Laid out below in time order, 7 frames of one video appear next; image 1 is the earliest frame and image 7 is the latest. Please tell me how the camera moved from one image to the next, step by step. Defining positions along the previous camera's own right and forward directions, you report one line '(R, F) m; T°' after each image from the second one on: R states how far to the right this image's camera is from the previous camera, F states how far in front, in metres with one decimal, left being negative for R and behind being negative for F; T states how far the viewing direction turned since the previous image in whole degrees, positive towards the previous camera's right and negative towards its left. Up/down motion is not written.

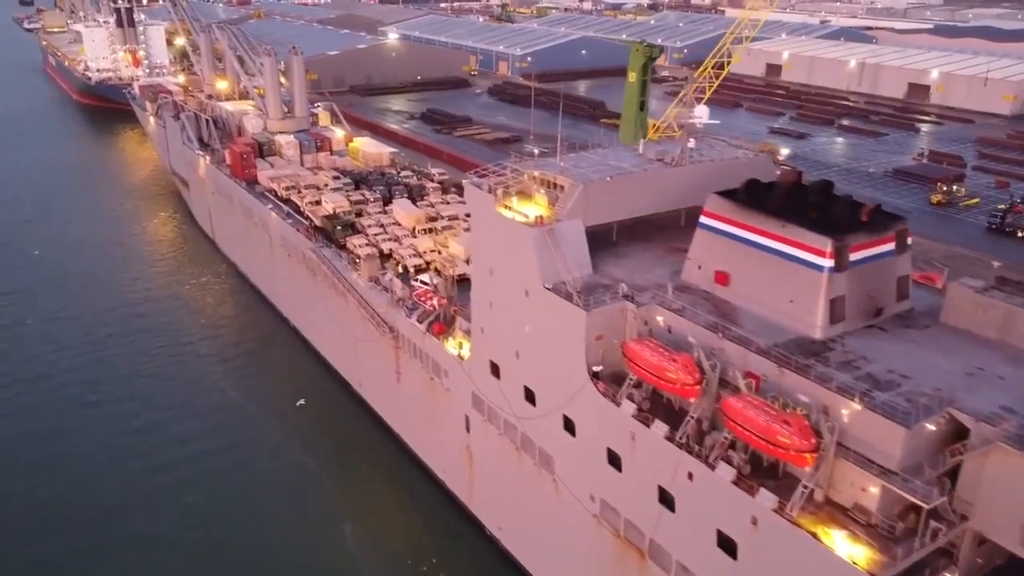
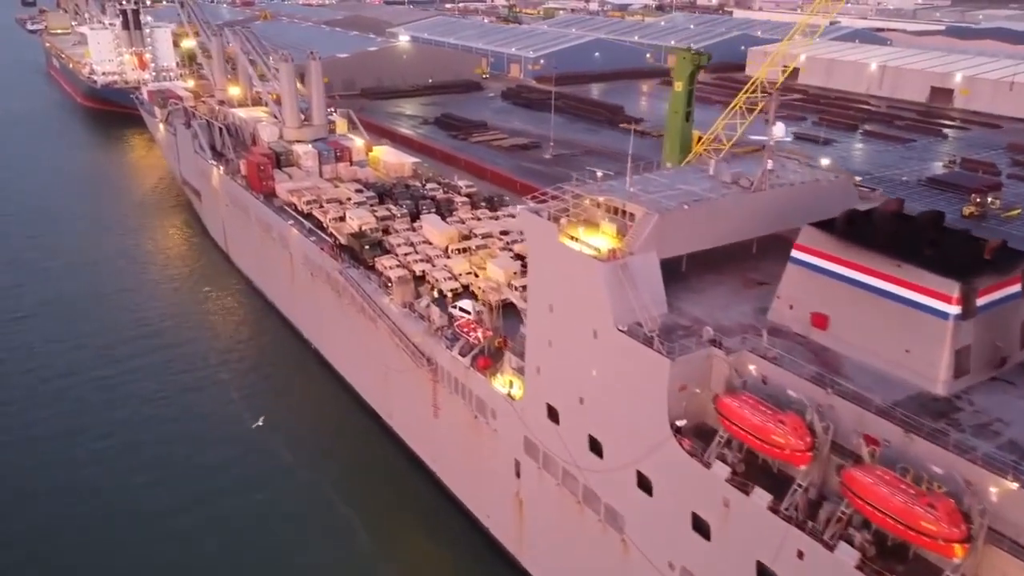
(-1.4, +1.9) m; 0°
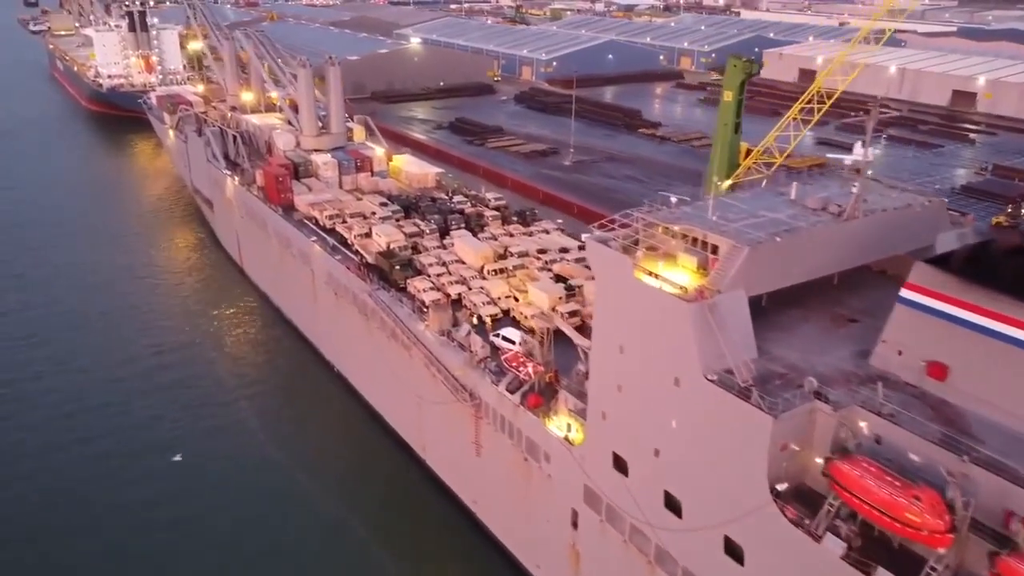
(-1.3, +1.8) m; 0°
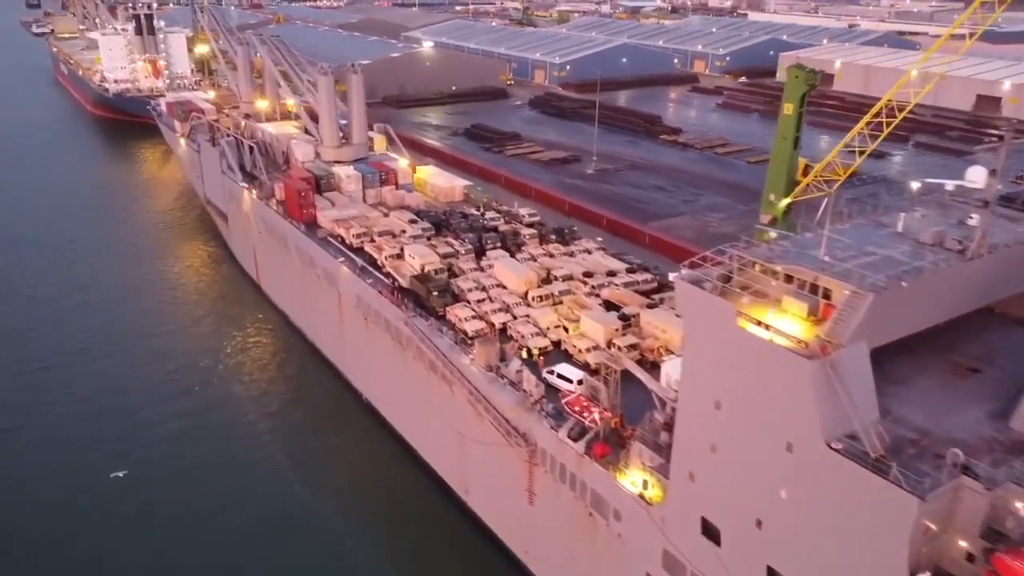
(-1.4, +1.9) m; 0°
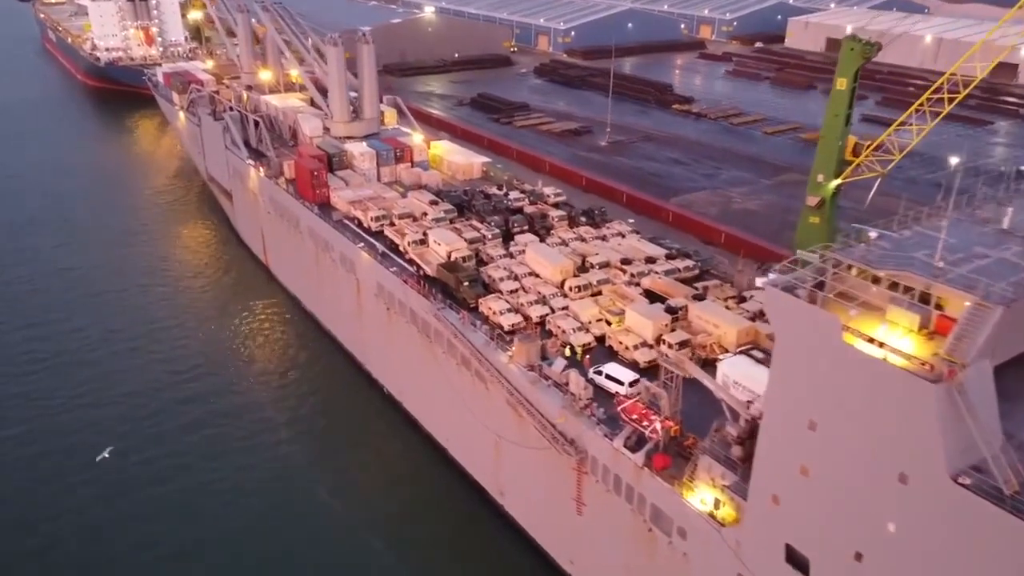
(-1.2, +1.6) m; 0°
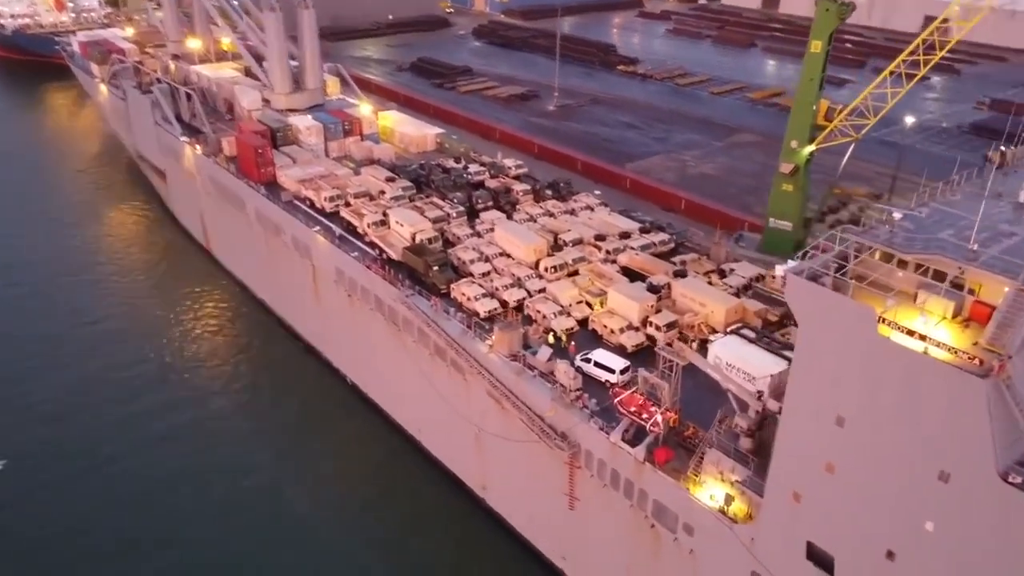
(-1.0, +1.3) m; +4°
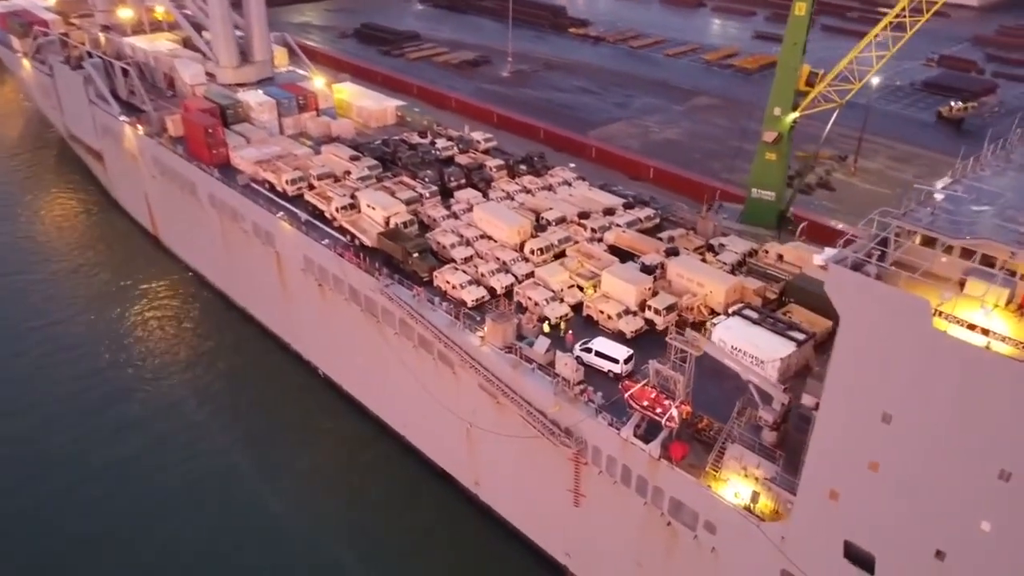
(-1.1, +1.2) m; +4°
